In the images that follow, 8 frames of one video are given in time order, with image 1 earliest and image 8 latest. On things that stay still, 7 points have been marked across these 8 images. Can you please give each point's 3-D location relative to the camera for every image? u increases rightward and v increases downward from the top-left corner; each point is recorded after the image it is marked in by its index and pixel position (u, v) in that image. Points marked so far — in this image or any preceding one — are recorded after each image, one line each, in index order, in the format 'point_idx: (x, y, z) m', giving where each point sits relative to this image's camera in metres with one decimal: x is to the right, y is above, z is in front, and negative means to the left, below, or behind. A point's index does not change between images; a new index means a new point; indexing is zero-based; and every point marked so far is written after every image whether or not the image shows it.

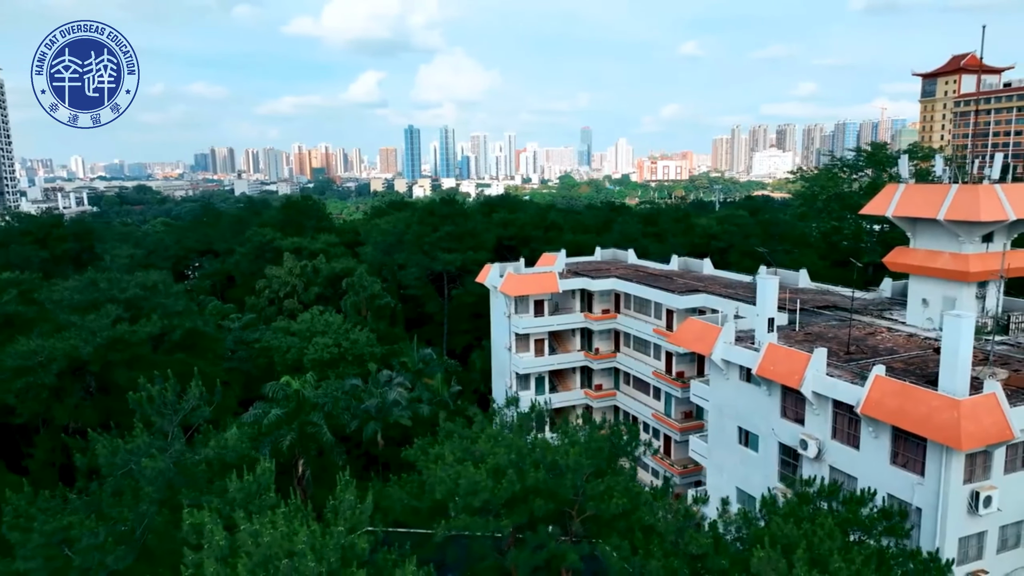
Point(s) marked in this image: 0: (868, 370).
0: (+7.5, -1.7, +14.7) m
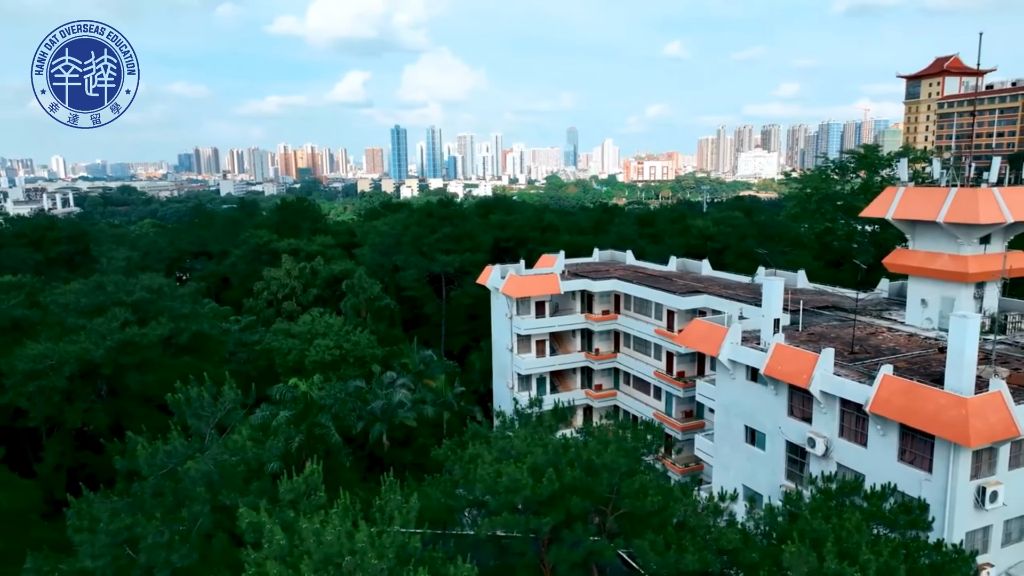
0: (+7.8, -1.7, +15.1) m
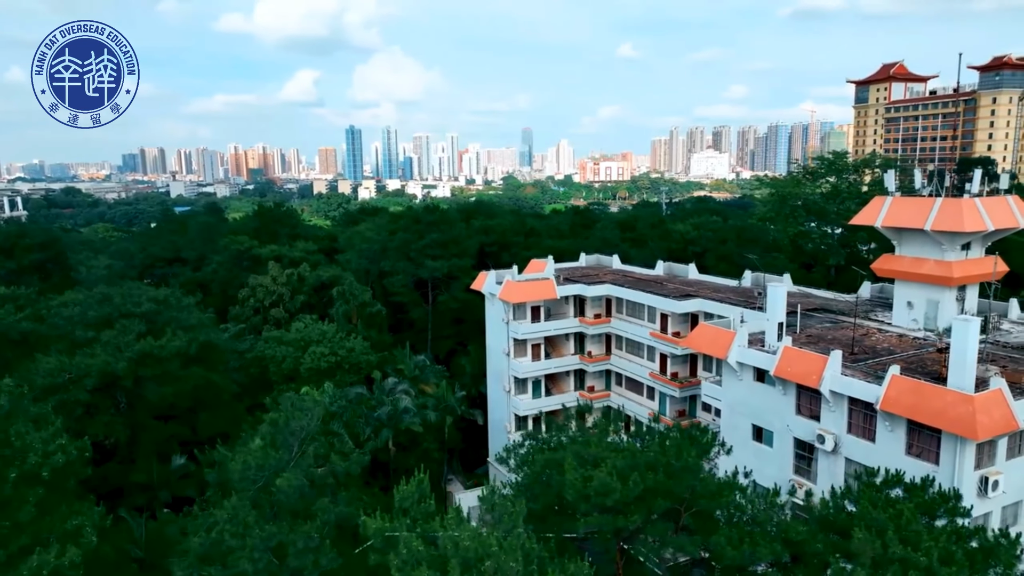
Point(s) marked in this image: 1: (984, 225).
0: (+8.4, -1.9, +16.2) m
1: (+12.5, +1.7, +18.5) m
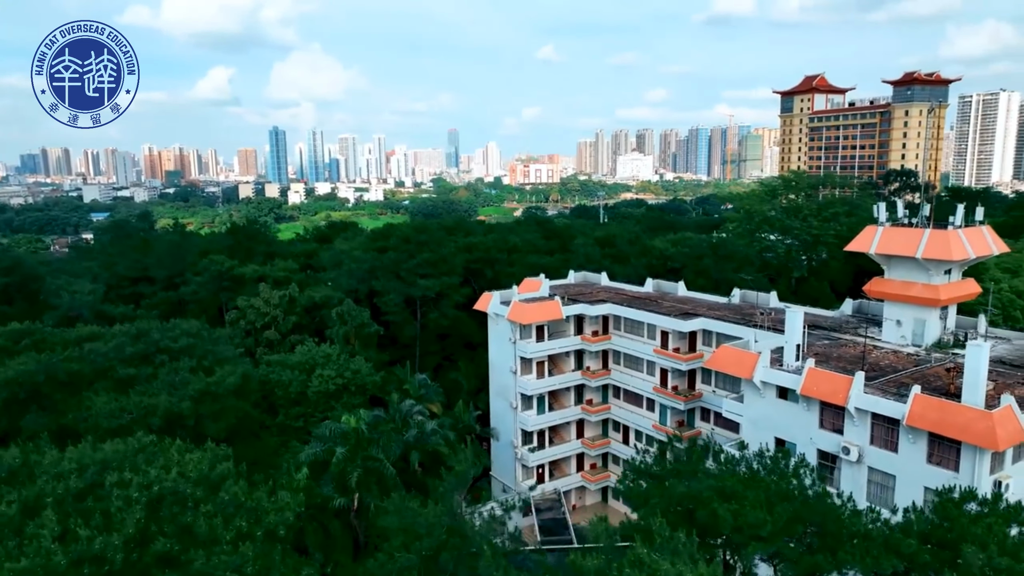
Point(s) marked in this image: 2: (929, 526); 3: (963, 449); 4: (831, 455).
0: (+9.8, -2.6, +18.2) m
1: (+13.6, +1.0, +21.0) m
2: (+6.5, -3.7, +10.9) m
3: (+10.1, -3.6, +15.8) m
4: (+8.5, -4.4, +18.7) m
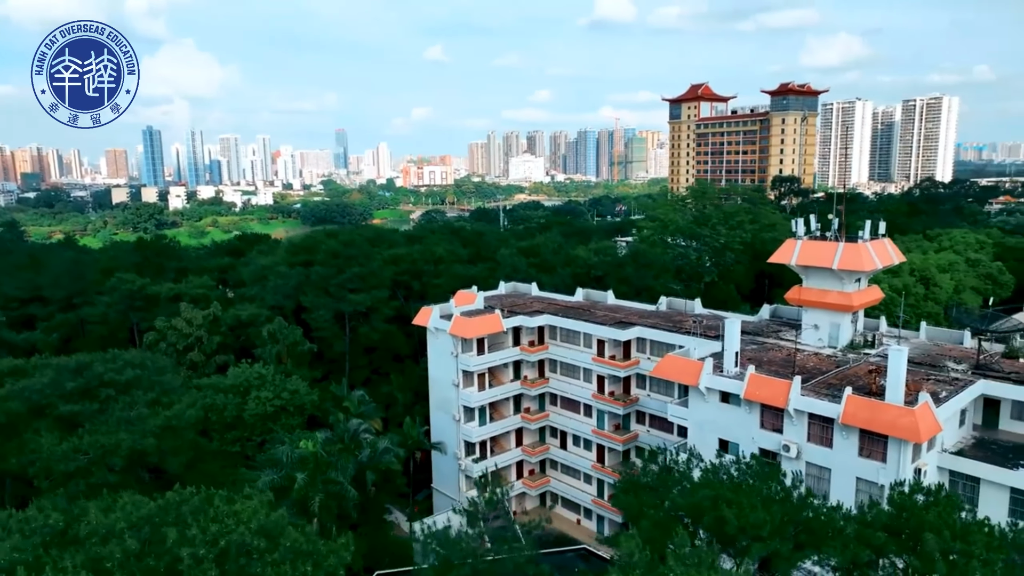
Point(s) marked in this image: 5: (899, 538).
0: (+8.9, -2.9, +20.2) m
1: (+12.1, +0.8, +23.5) m
2: (+6.8, -4.1, +12.5) m
3: (+9.6, -3.9, +17.9) m
4: (+7.6, -4.8, +20.5) m
5: (+6.8, -4.4, +12.3) m
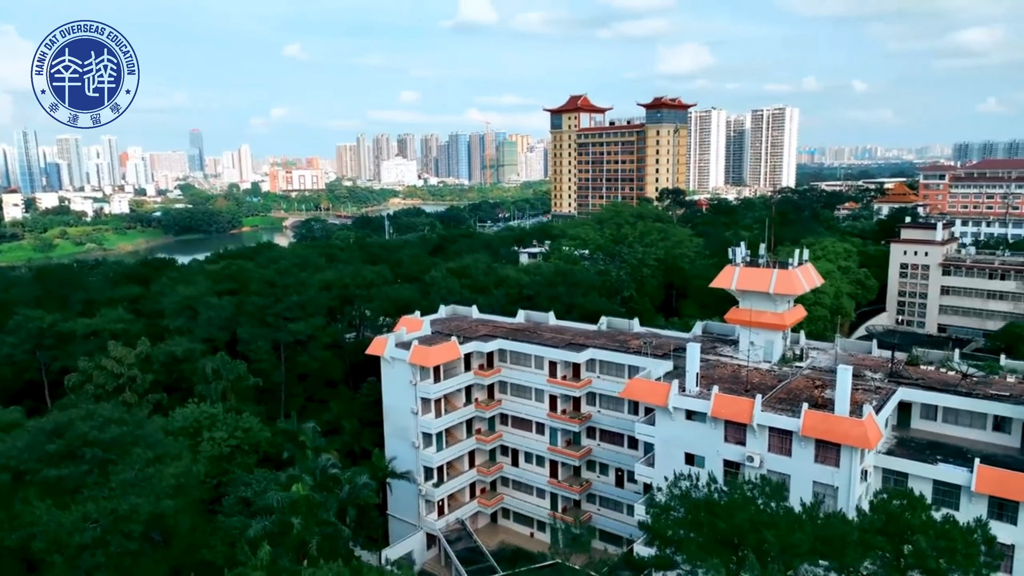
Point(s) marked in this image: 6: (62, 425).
0: (+8.6, -3.7, +22.9) m
1: (+11.1, 0.0, +26.7) m
2: (+7.9, -5.0, +14.9) m
3: (+9.7, -4.8, +20.7) m
4: (+7.3, -5.7, +23.0) m
5: (+7.9, -5.3, +14.7) m
6: (-12.1, -3.6, +18.9) m
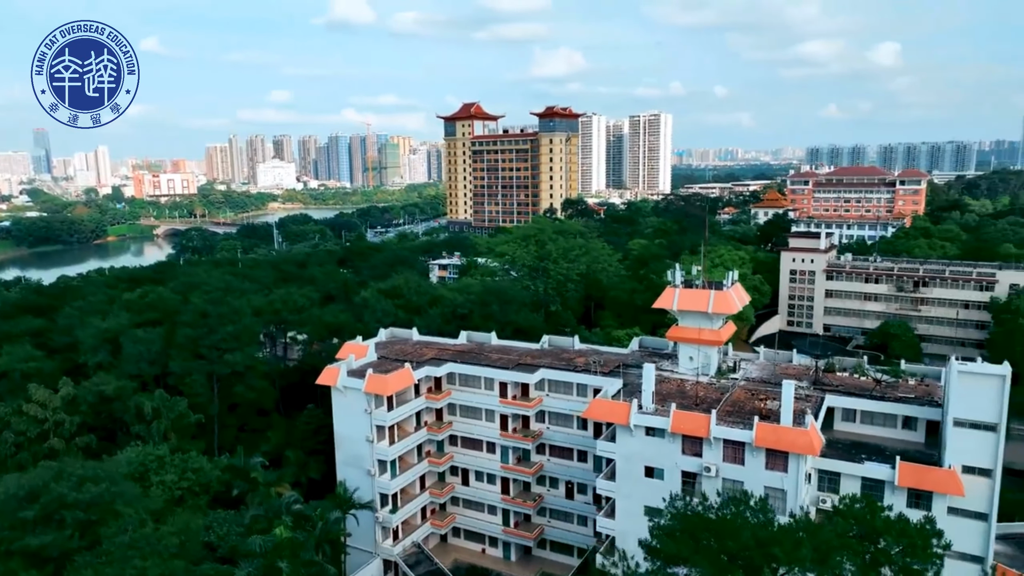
0: (+7.6, -4.6, +25.2) m
1: (+9.4, -0.8, +29.3) m
2: (+8.3, -5.8, +17.2) m
3: (+9.1, -5.5, +23.2) m
4: (+6.4, -6.6, +25.0) m
5: (+8.3, -6.1, +16.9) m
6: (-12.1, -5.0, +17.9) m
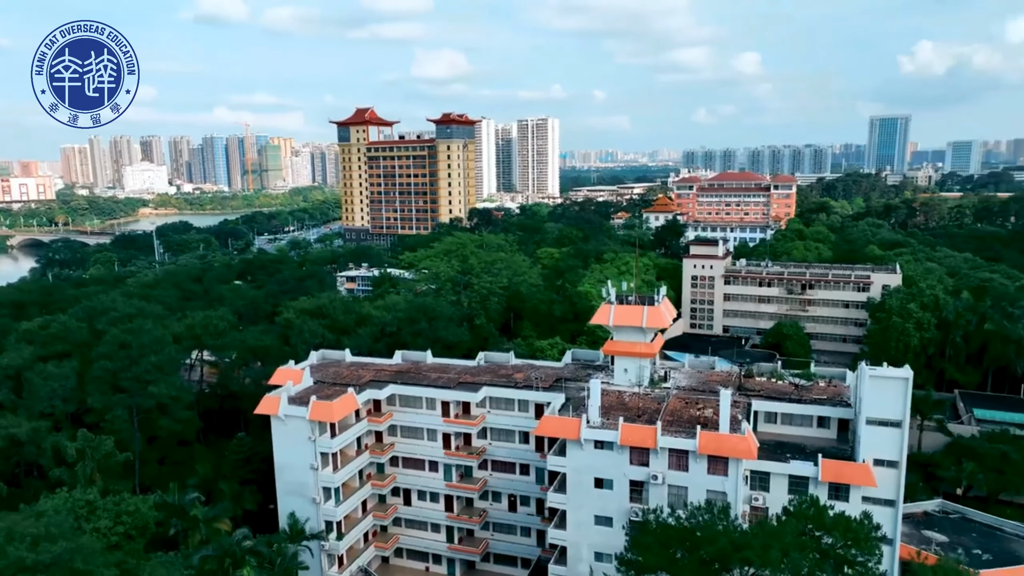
0: (+5.9, -5.3, +26.9) m
1: (+6.9, -1.4, +31.3) m
2: (+7.8, -6.4, +19.1) m
3: (+7.8, -6.2, +25.2) m
4: (+4.8, -7.3, +26.5) m
5: (+8.0, -6.7, +18.9) m
6: (-12.4, -6.2, +16.6) m
